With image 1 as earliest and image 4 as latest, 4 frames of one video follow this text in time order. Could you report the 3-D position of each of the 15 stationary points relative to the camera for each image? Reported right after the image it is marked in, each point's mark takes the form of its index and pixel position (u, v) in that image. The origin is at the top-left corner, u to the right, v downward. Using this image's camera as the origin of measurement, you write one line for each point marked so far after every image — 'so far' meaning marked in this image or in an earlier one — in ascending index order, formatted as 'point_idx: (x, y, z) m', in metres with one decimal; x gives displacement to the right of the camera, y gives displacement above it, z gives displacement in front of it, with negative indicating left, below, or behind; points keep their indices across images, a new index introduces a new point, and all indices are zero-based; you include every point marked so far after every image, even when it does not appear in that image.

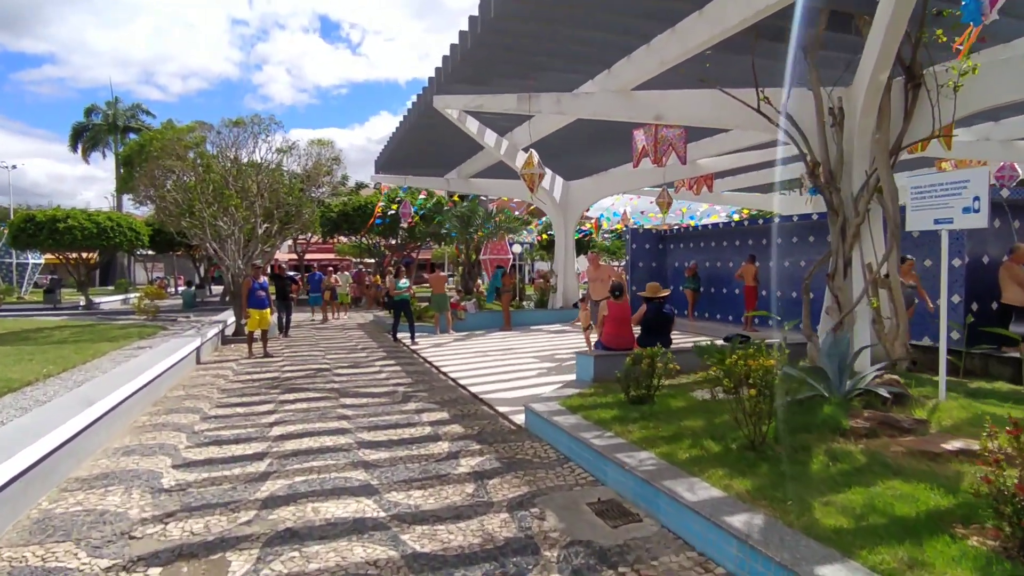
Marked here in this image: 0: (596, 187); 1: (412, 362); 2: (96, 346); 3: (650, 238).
0: (+2.1, +2.5, +15.3) m
1: (-1.7, -1.2, +10.1) m
2: (-6.2, -0.9, +9.1) m
3: (+3.8, +1.4, +16.8) m
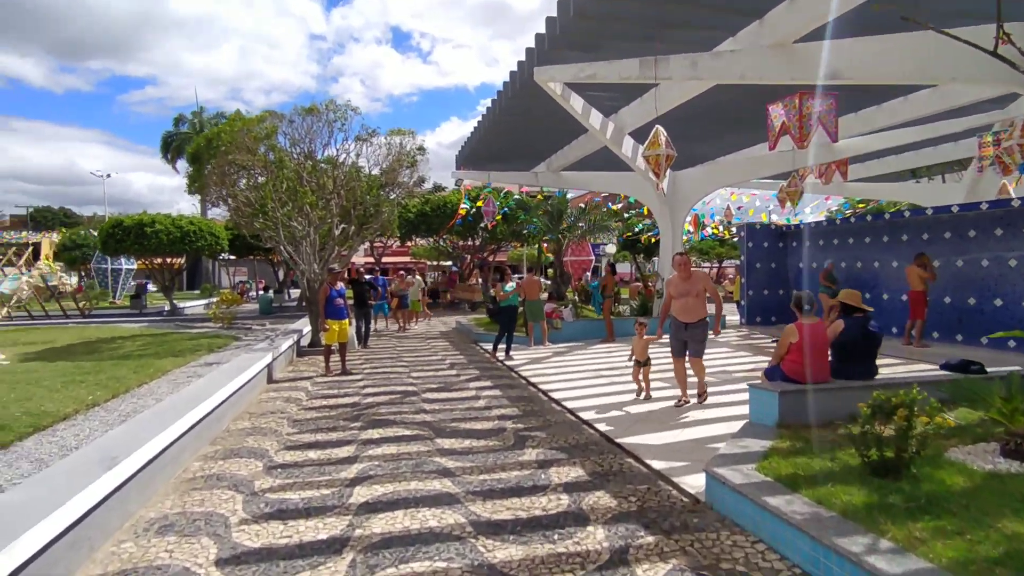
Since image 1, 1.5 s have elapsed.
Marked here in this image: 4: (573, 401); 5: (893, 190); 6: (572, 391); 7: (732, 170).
0: (+4.3, +2.4, +13.3) m
1: (-0.1, -1.3, +8.5) m
2: (-4.6, -1.0, +8.0) m
3: (+6.1, +1.3, +14.5) m
4: (+0.7, -1.3, +7.1) m
5: (+10.1, +2.6, +16.1) m
6: (+0.8, -1.3, +7.7) m
7: (+4.8, +2.6, +13.2) m
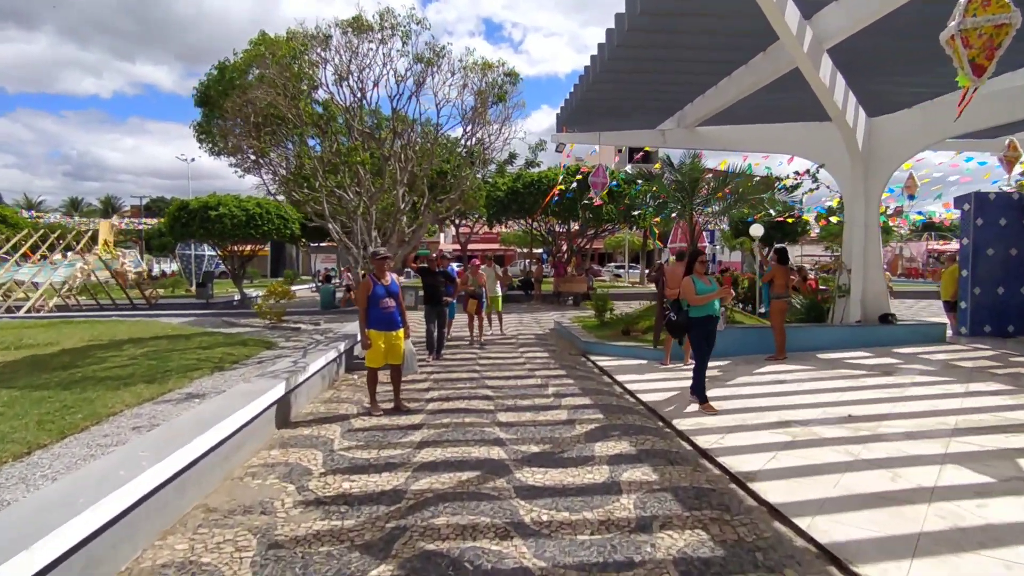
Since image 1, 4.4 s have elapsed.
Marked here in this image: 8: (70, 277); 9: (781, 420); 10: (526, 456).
0: (+6.3, +2.5, +9.1) m
1: (+1.2, -1.3, +5.1) m
2: (-3.4, -0.9, +5.2) m
3: (+8.2, +1.3, +10.1) m
4: (+1.8, -1.3, +3.5) m
5: (+12.4, +2.6, +11.0) m
6: (+1.9, -1.3, +4.1) m
7: (+6.7, +2.6, +8.9) m
8: (-11.6, +0.3, +16.0) m
9: (+2.5, -1.2, +5.7) m
10: (+0.1, -1.3, +4.8) m
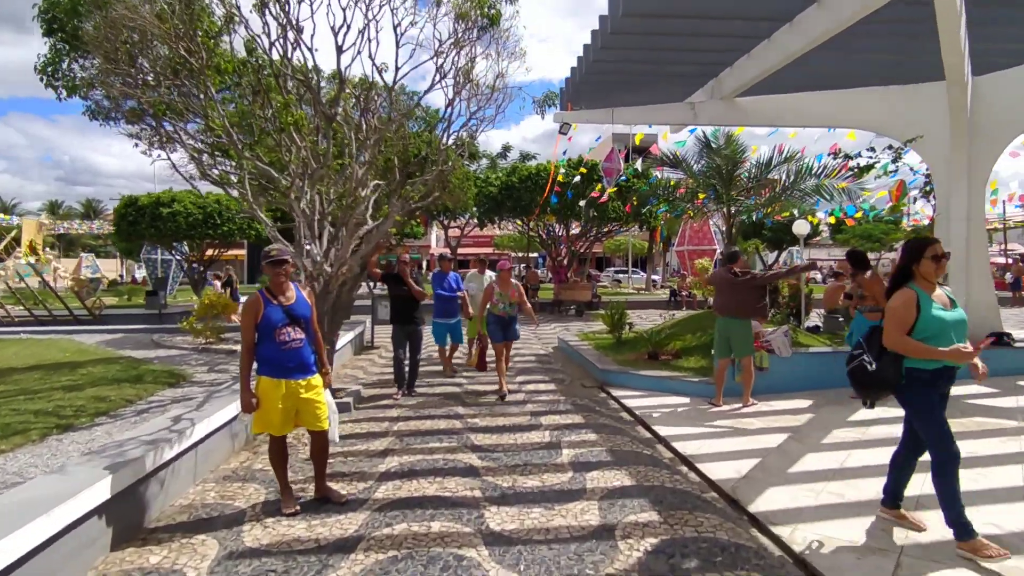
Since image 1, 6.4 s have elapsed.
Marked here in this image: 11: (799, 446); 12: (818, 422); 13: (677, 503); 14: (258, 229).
0: (+6.2, +2.4, +6.9) m
1: (+1.2, -1.4, +2.7) m
2: (-3.4, -1.0, +2.8) m
3: (+8.2, +1.2, +7.8) m
4: (+1.8, -1.4, +1.2) m
5: (+12.3, +2.5, +8.8) m
6: (+1.9, -1.4, +1.8) m
7: (+6.7, +2.5, +6.7) m
8: (-11.7, +0.1, +13.5) m
9: (+2.5, -1.4, +3.4) m
10: (+0.1, -1.4, +2.5) m
11: (+2.3, -1.3, +4.9) m
12: (+2.8, -1.2, +5.6) m
13: (+1.0, -1.3, +3.9) m
14: (-7.8, +1.8, +19.0) m
